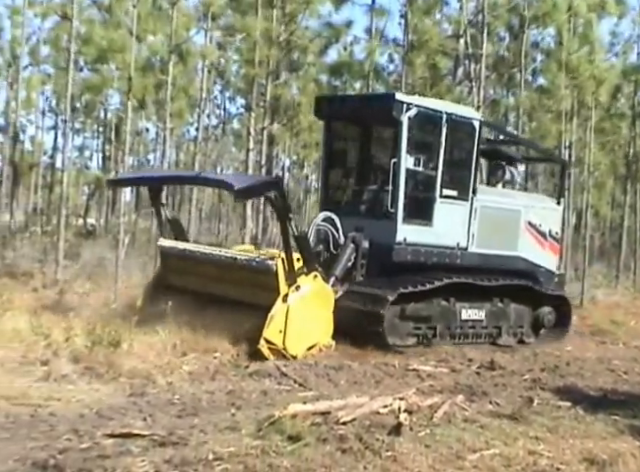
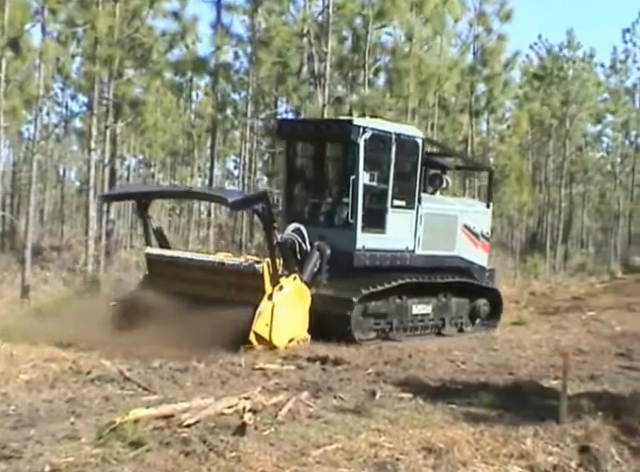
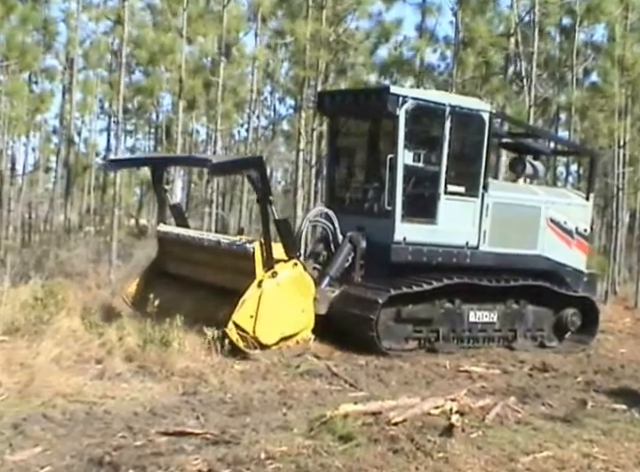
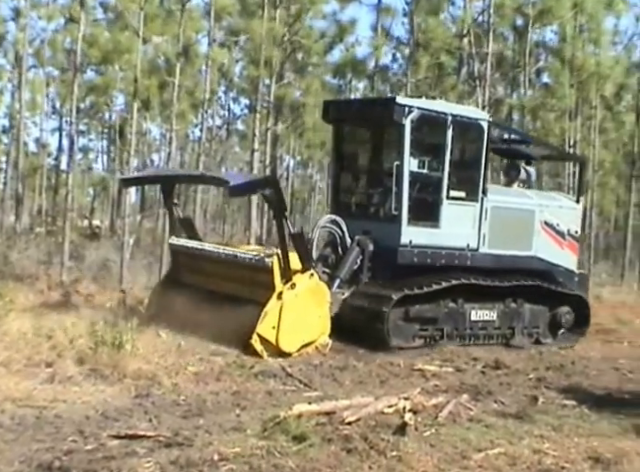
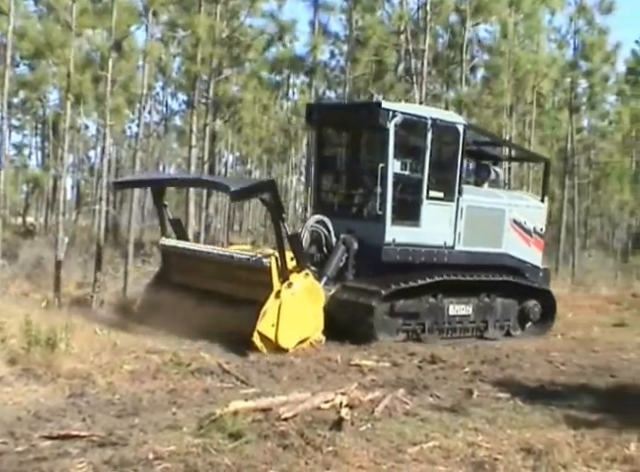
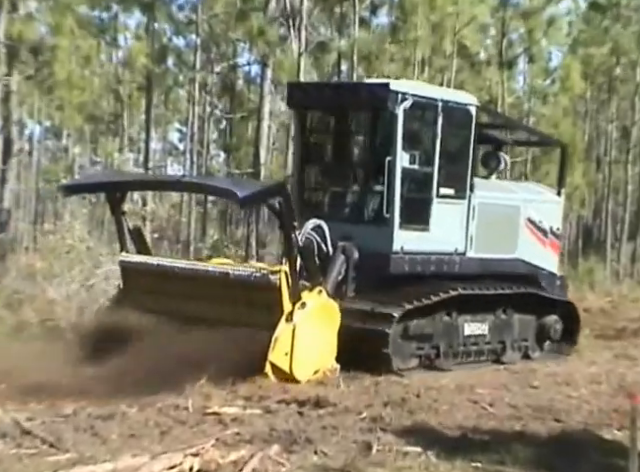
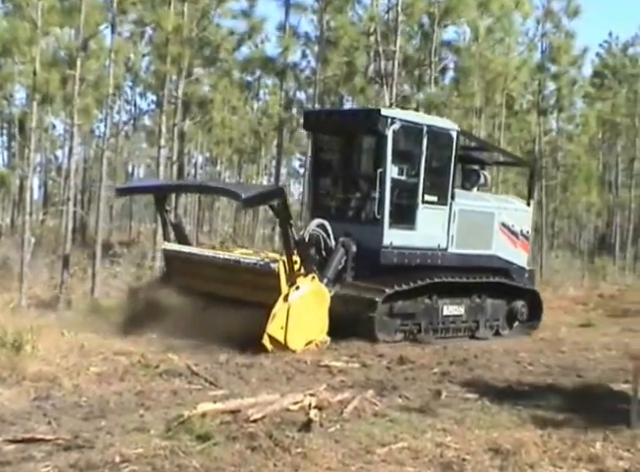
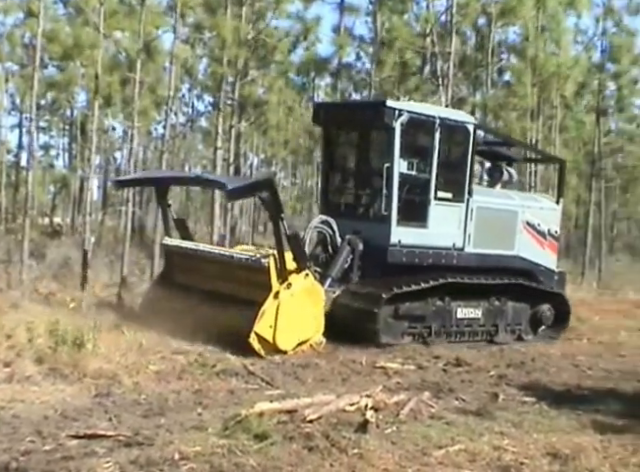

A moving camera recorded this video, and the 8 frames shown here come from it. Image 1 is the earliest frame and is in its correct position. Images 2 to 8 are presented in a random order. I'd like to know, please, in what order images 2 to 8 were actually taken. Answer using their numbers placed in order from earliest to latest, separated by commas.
3, 4, 8, 5, 7, 2, 6
